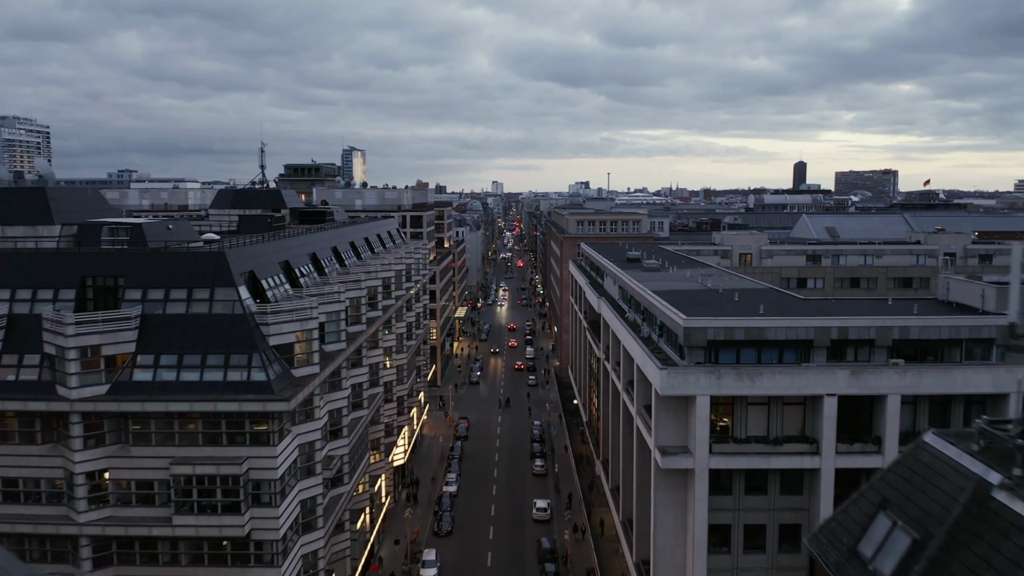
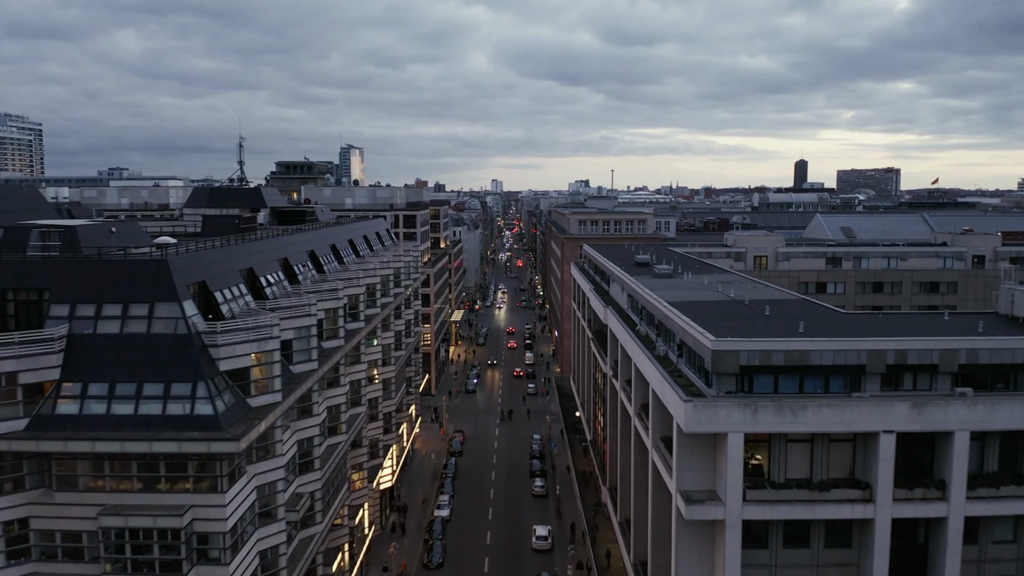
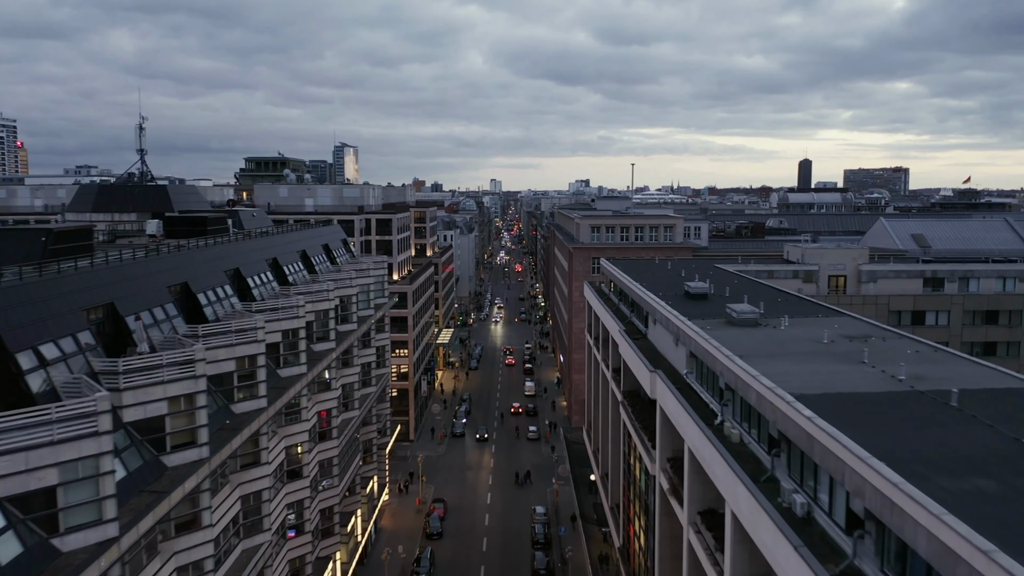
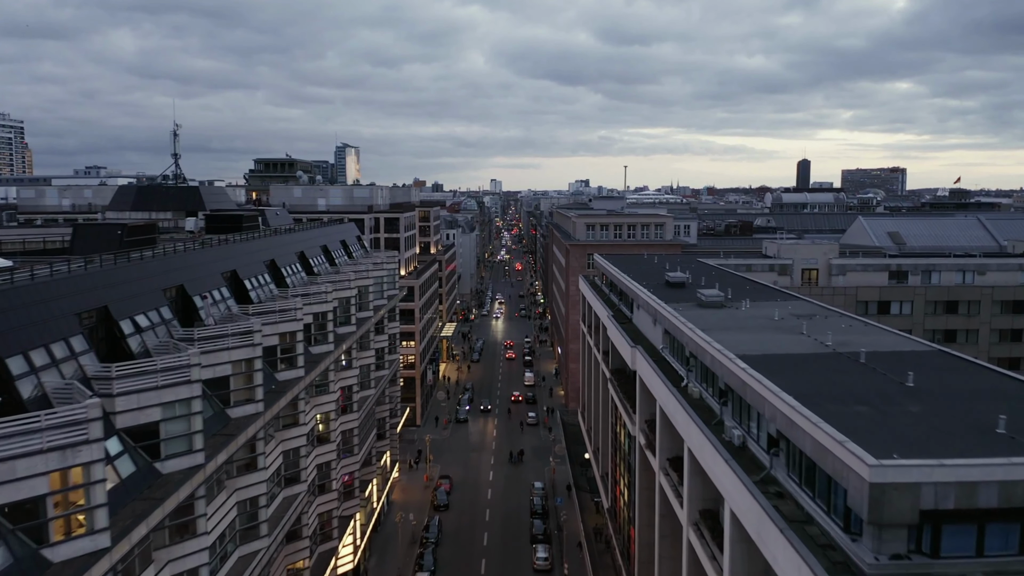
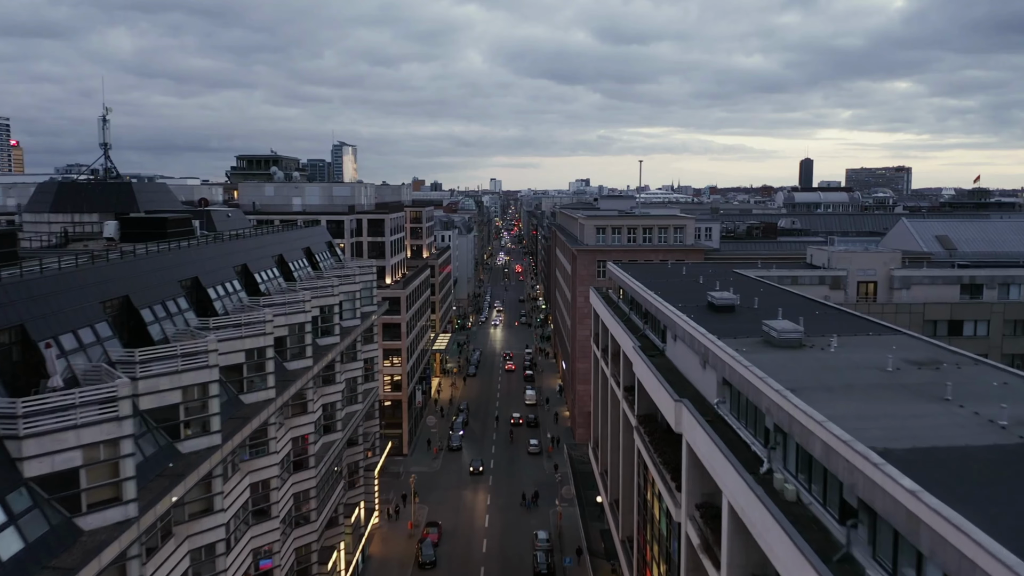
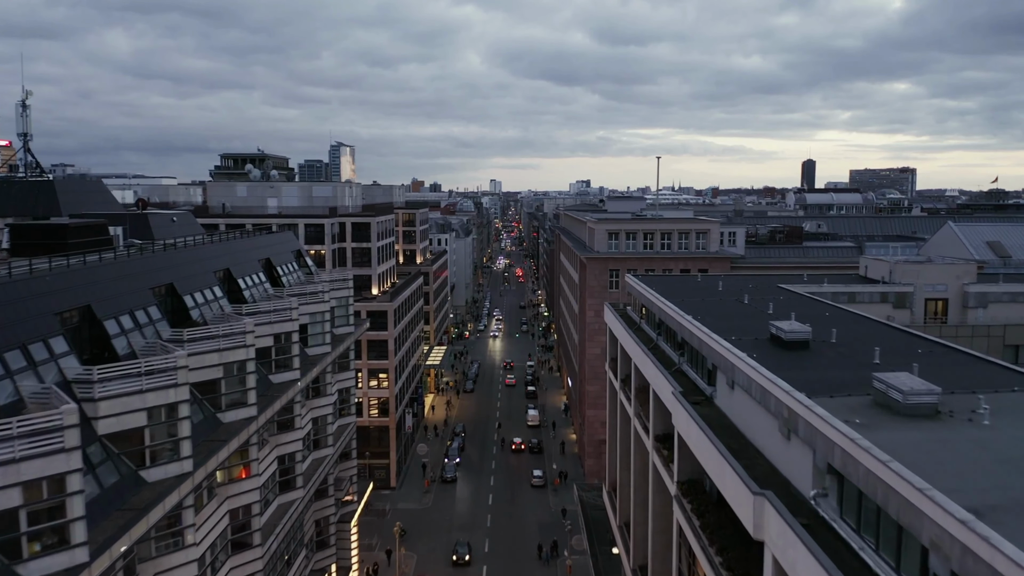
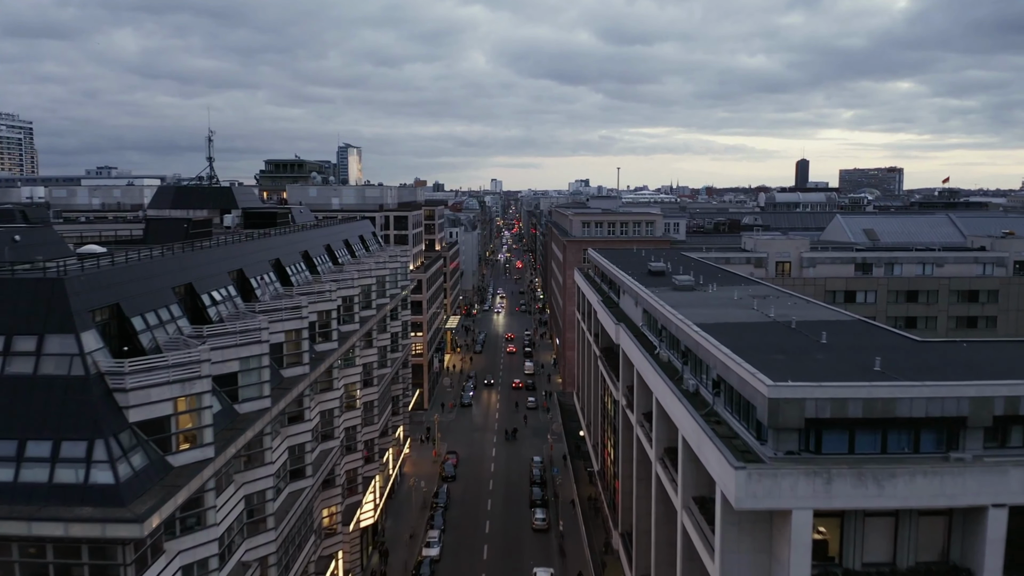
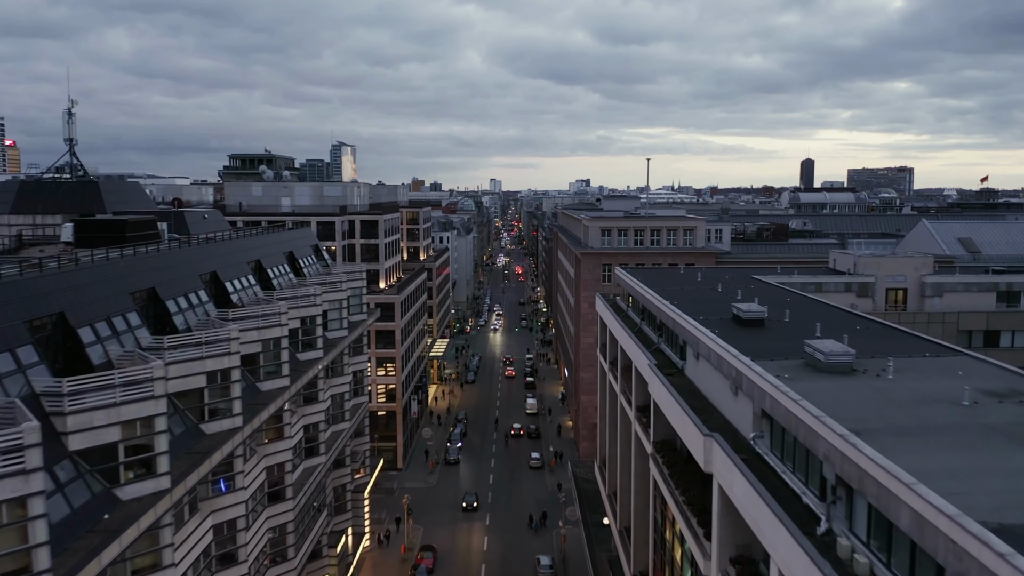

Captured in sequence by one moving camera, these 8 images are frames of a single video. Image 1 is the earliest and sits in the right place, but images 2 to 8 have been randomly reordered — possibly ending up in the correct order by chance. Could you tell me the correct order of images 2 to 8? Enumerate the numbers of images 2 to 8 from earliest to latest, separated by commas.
2, 7, 4, 3, 5, 8, 6
